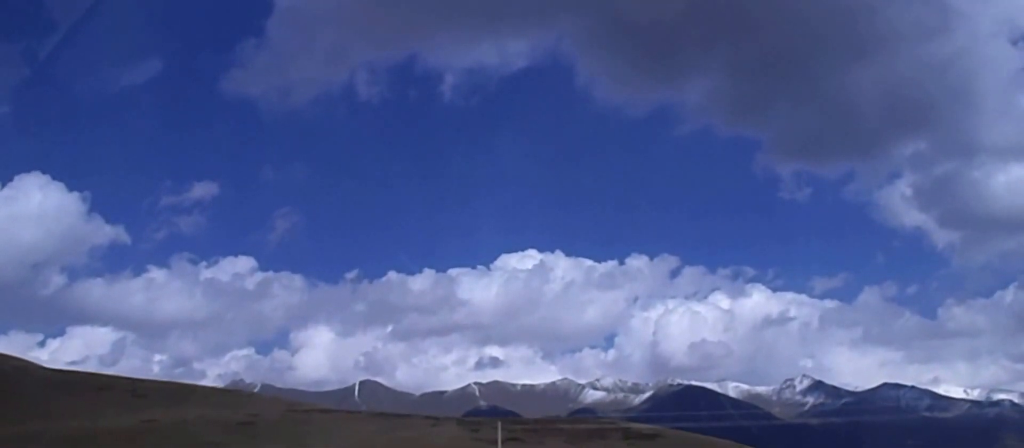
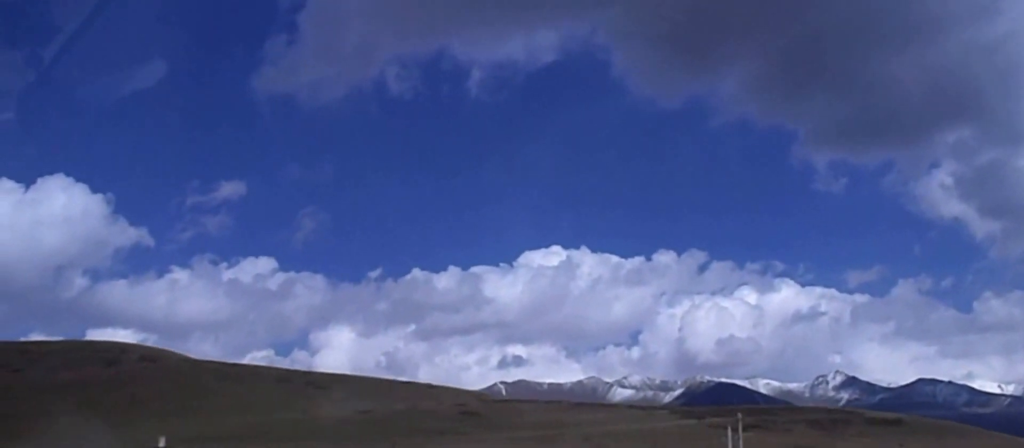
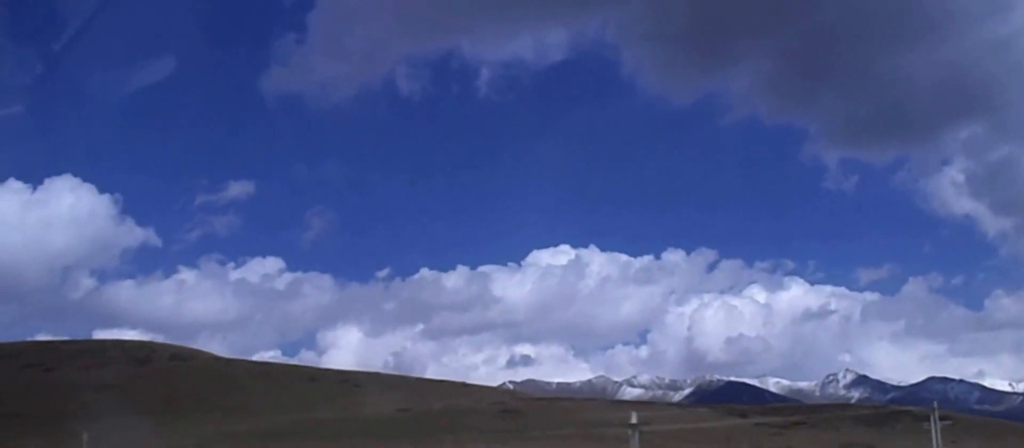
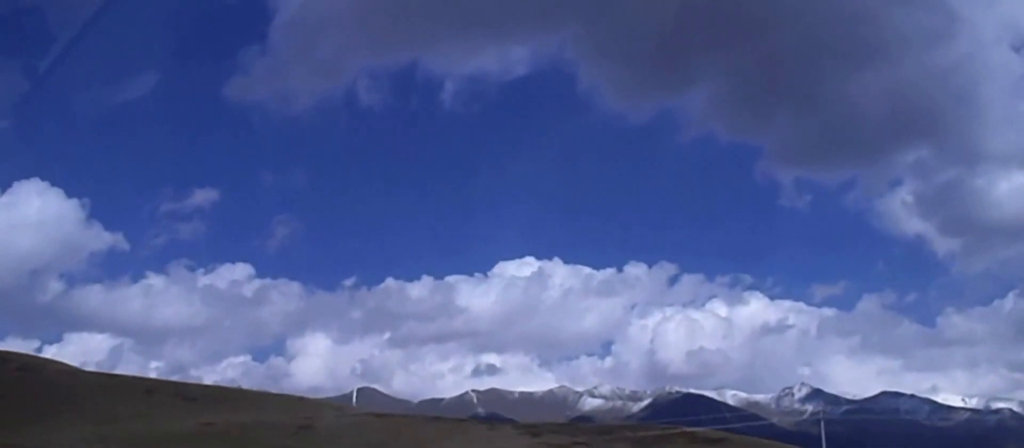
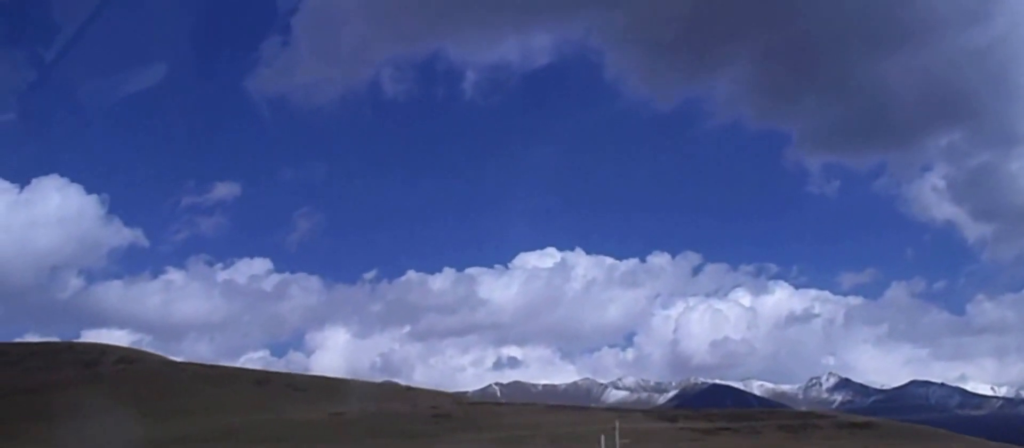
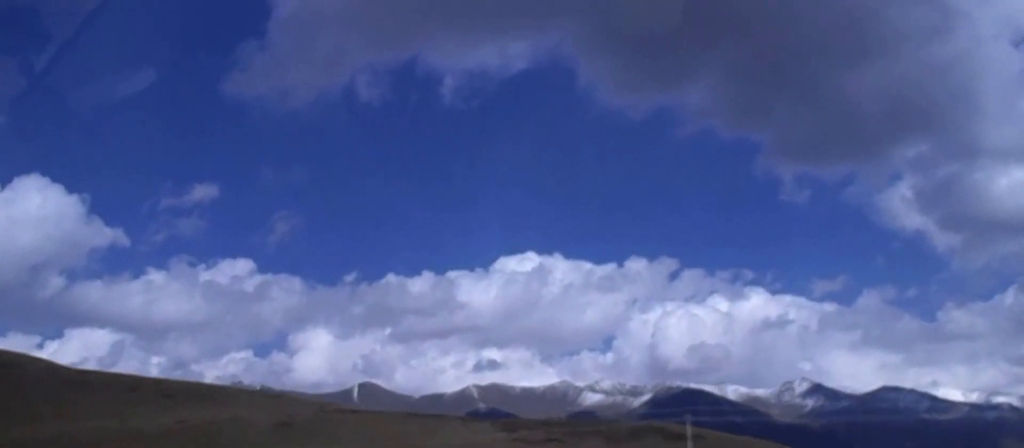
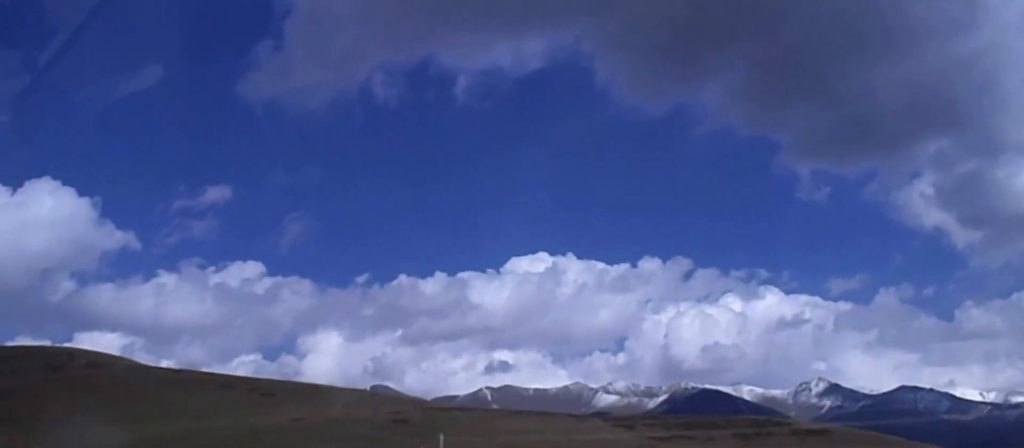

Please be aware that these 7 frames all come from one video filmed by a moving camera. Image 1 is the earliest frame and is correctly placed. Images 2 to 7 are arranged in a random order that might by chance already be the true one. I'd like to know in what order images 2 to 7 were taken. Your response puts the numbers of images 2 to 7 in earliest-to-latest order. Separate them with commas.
6, 4, 7, 5, 2, 3
